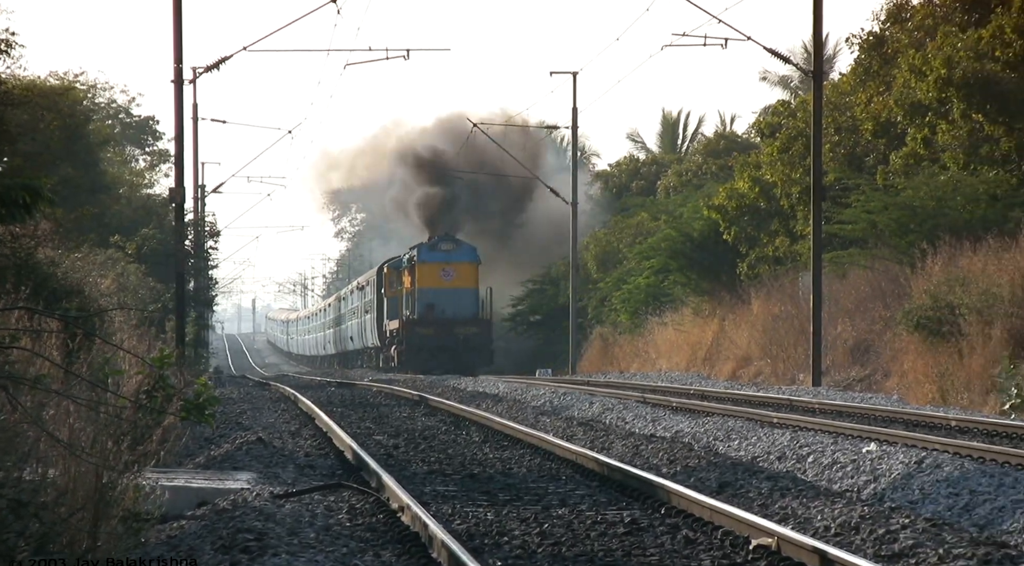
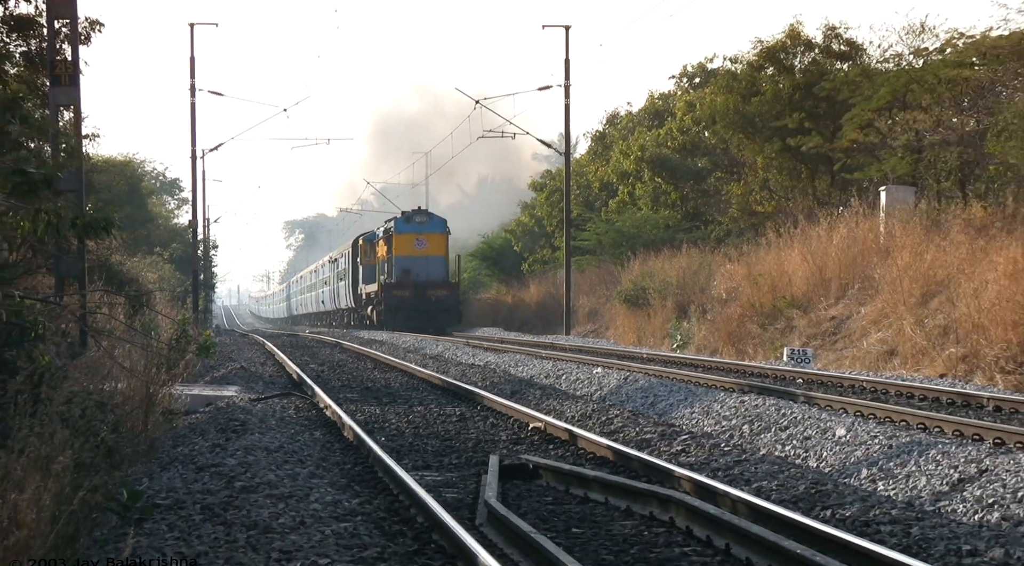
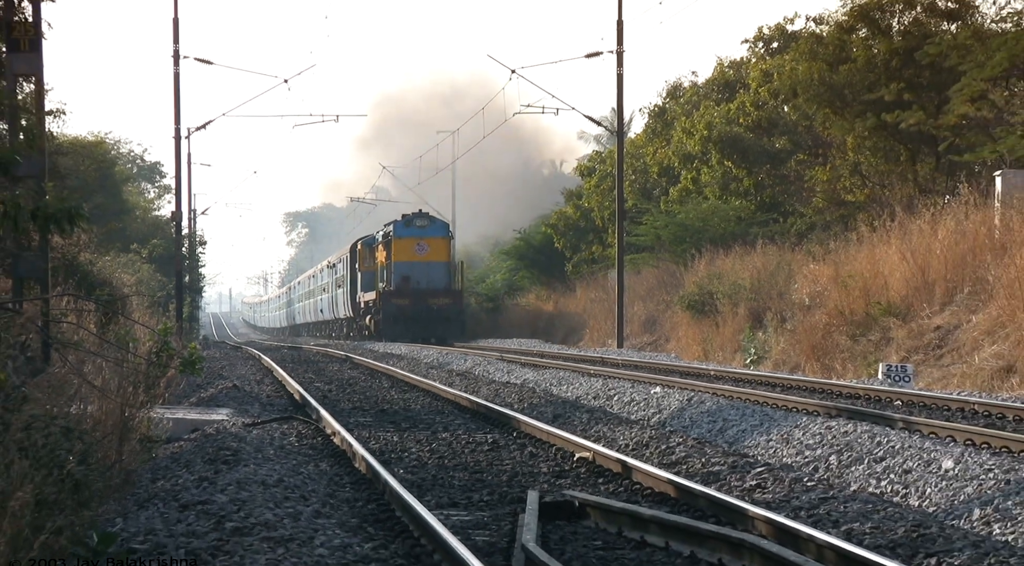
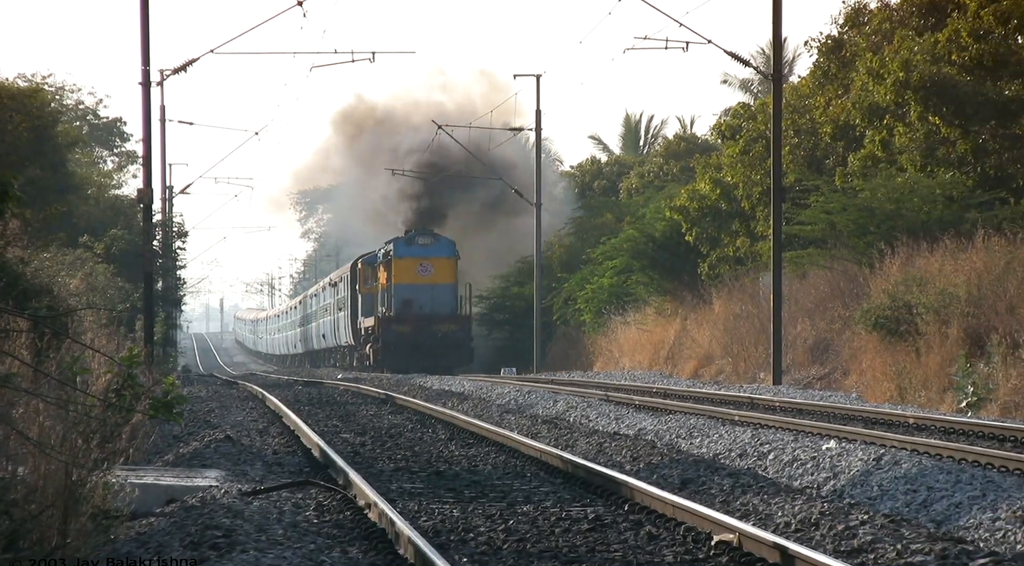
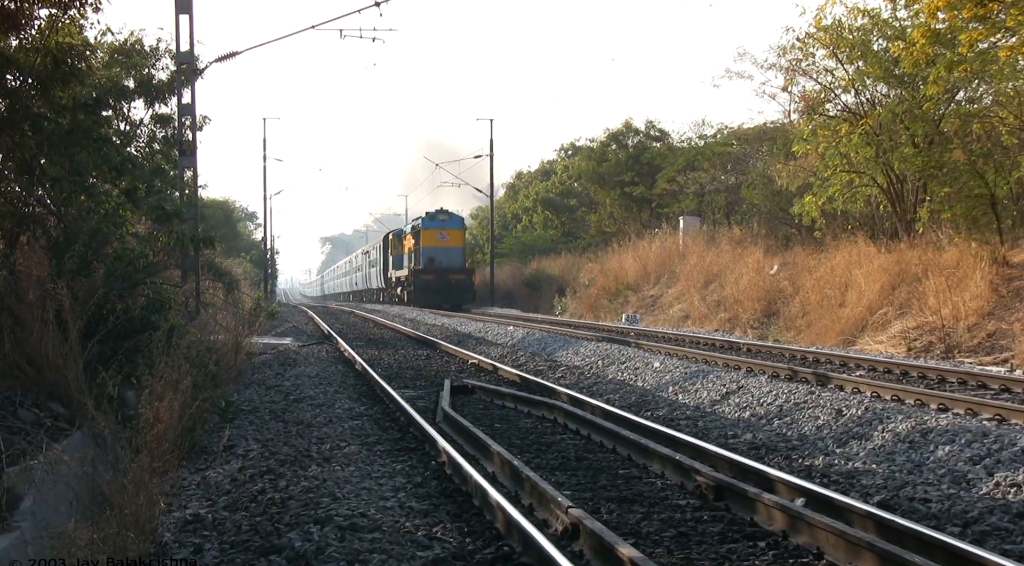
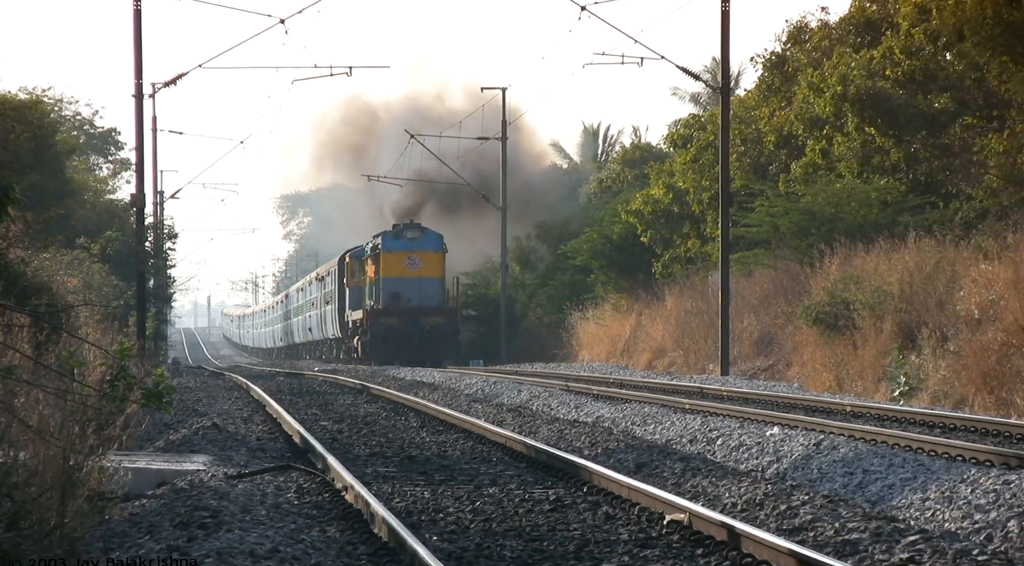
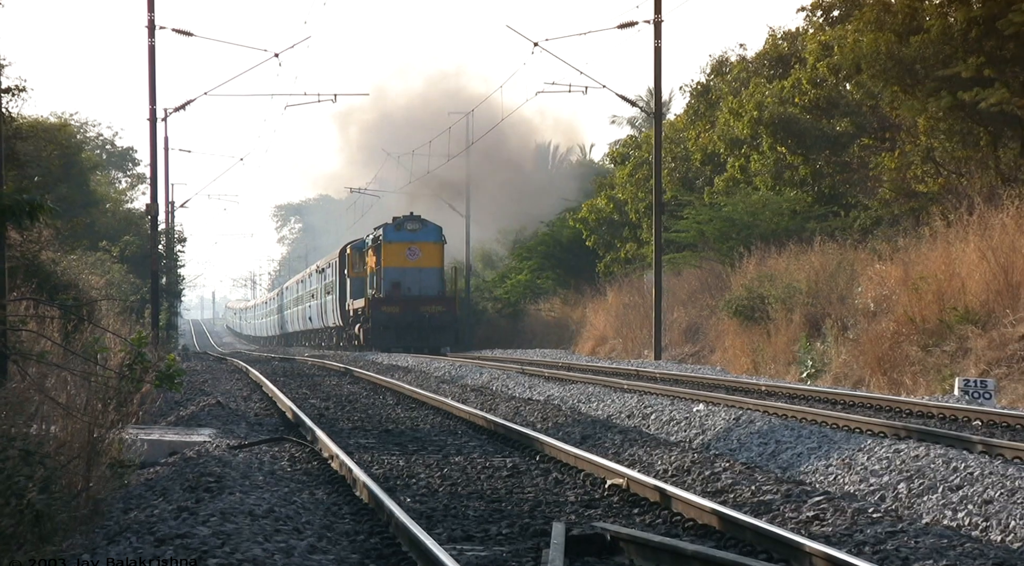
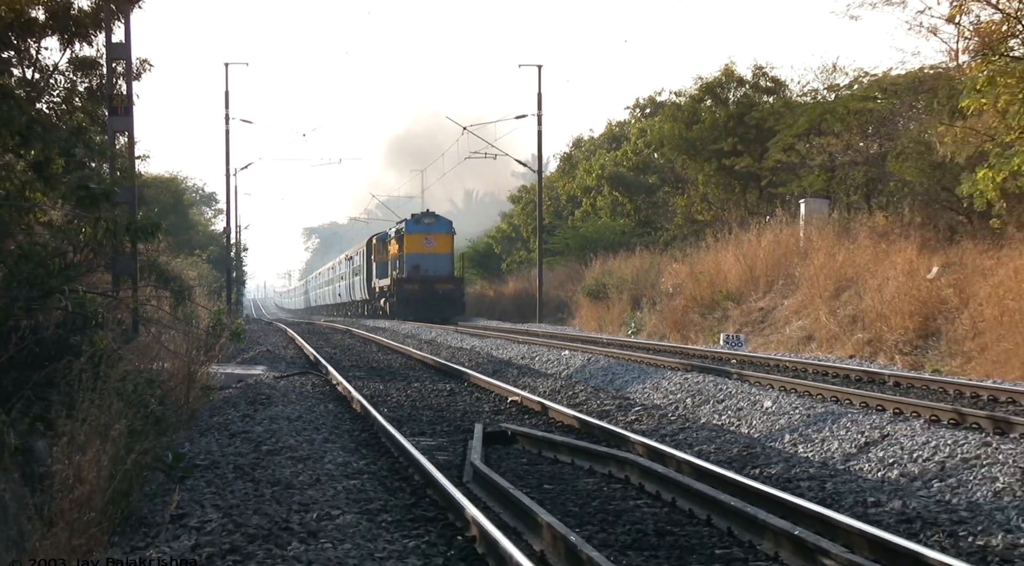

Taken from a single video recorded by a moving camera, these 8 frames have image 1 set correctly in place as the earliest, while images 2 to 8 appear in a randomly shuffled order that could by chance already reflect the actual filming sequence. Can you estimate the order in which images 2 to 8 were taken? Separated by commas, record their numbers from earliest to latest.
4, 6, 7, 3, 2, 8, 5
